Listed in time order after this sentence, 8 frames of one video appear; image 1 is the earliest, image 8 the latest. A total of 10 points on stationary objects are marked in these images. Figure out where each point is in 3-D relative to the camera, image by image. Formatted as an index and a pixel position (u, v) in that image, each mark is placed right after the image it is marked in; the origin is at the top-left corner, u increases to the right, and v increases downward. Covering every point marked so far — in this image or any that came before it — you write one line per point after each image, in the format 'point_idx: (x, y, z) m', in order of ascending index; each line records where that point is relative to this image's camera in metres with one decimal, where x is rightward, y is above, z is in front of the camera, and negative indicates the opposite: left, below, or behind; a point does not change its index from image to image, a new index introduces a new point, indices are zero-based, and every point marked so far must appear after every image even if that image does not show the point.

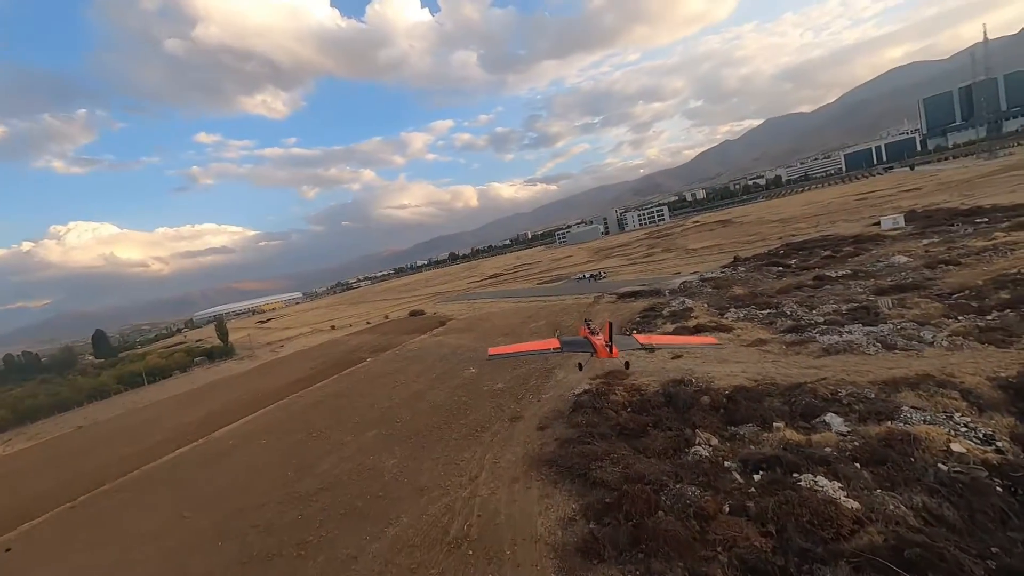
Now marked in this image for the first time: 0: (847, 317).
0: (+13.8, -1.2, +18.6) m
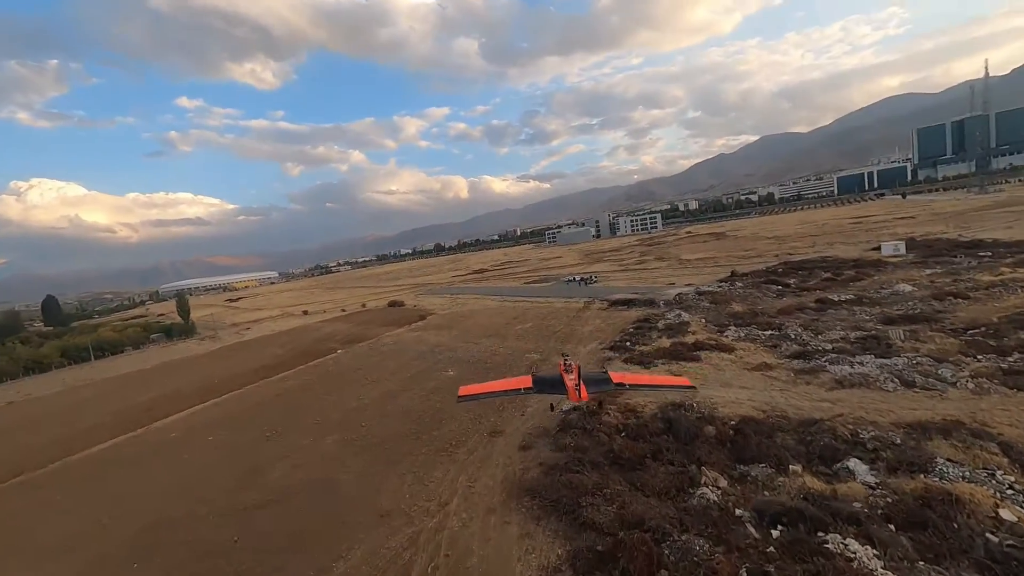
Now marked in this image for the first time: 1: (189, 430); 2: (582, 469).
0: (+13.3, -2.2, +17.4) m
1: (-13.9, -6.1, +19.4) m
2: (+1.9, -4.9, +12.0) m
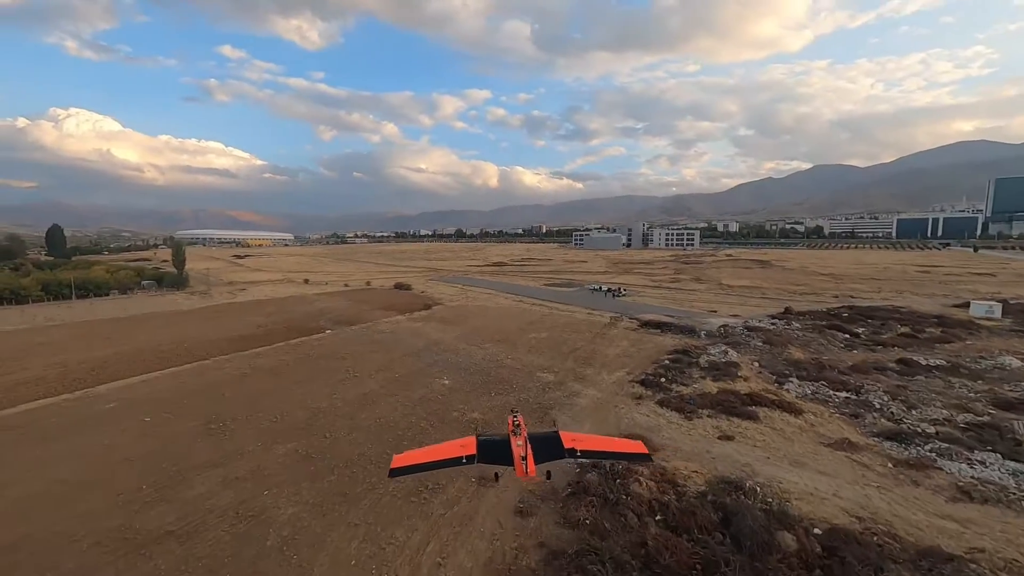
0: (+13.5, -4.3, +13.3) m
1: (-13.9, -4.1, +16.3) m
2: (+1.6, -5.3, +8.4) m
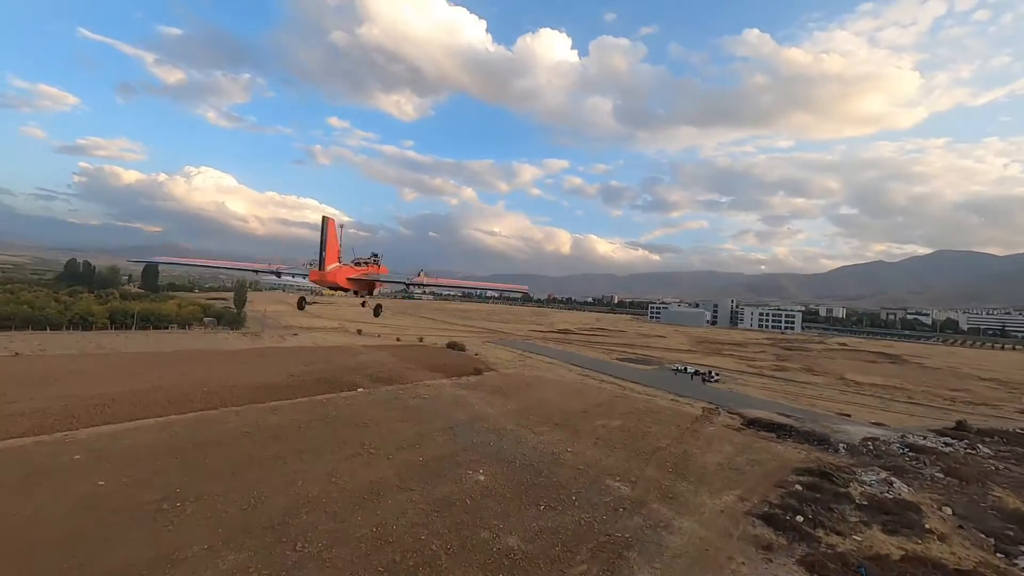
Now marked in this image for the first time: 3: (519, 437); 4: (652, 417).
0: (+14.3, -6.6, +6.2) m
1: (-12.3, -5.0, +13.4) m
2: (+1.8, -6.0, +3.1) m
3: (+0.2, -5.3, +16.0) m
4: (+6.0, -5.5, +19.2) m
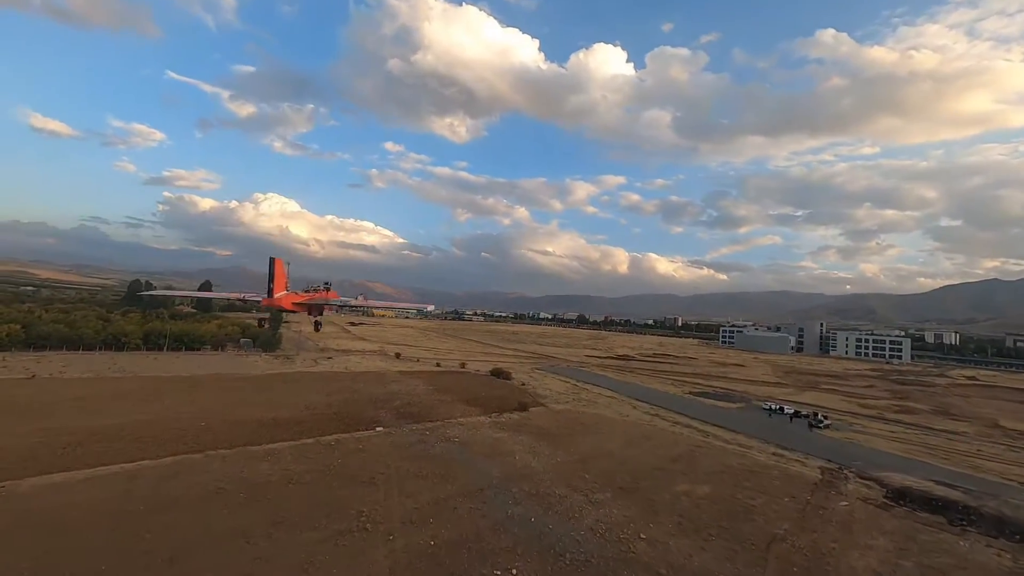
0: (+14.4, -6.5, +0.3) m
1: (-11.2, -5.3, +10.5) m
2: (+1.6, -5.8, -1.3) m
3: (+1.5, -5.8, +11.6) m
4: (+7.6, -6.1, +14.1) m
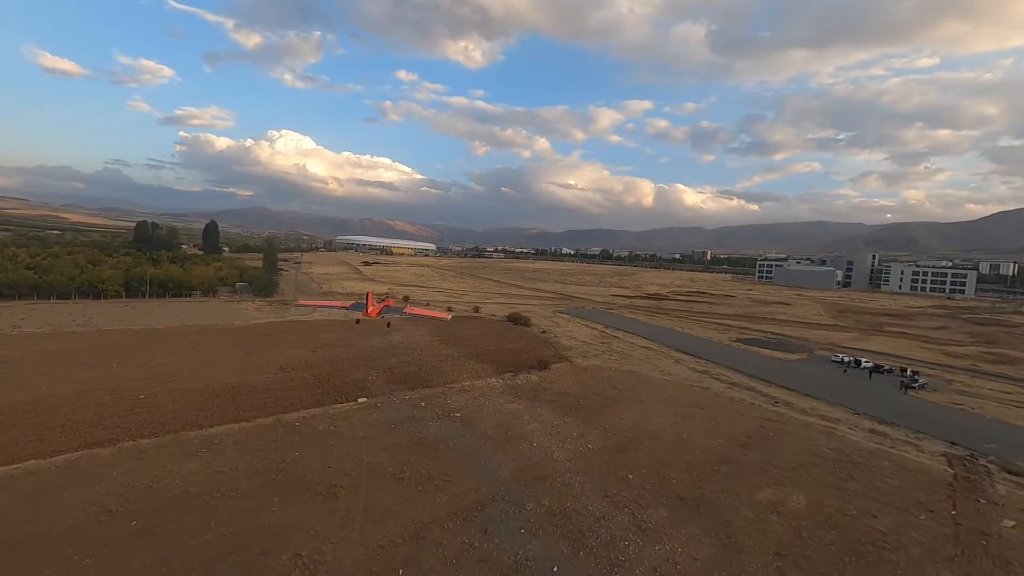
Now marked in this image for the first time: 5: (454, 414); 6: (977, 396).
0: (+14.1, -6.7, -3.8) m
1: (-11.0, -4.4, +7.4) m
2: (+1.3, -6.3, -4.9) m
3: (+1.8, -4.5, +8.0) m
4: (+7.9, -4.4, +10.2) m
5: (-1.6, -3.7, +13.0) m
6: (+17.9, -3.9, +17.3) m
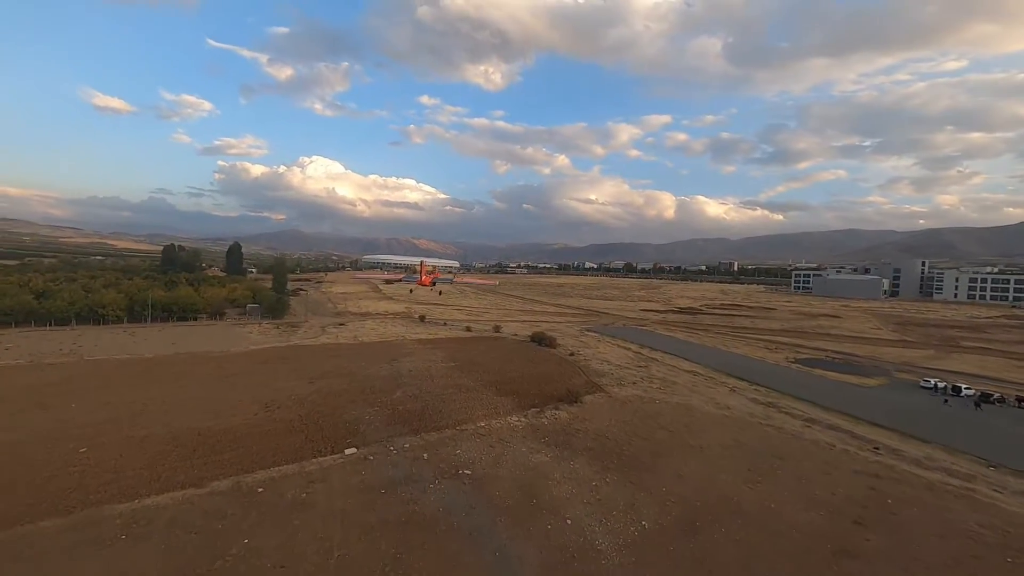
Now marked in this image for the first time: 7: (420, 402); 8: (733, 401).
0: (+13.8, -6.3, -7.5) m
1: (-10.7, -4.8, +5.1) m
2: (+0.9, -6.2, -7.9) m
3: (+2.1, -4.8, +5.0) m
4: (+8.4, -4.6, +6.9) m
5: (-1.1, -4.2, +10.2) m
6: (+18.7, -4.2, +13.5) m
7: (-3.1, -3.8, +14.5) m
8: (+7.7, -3.9, +15.7) m
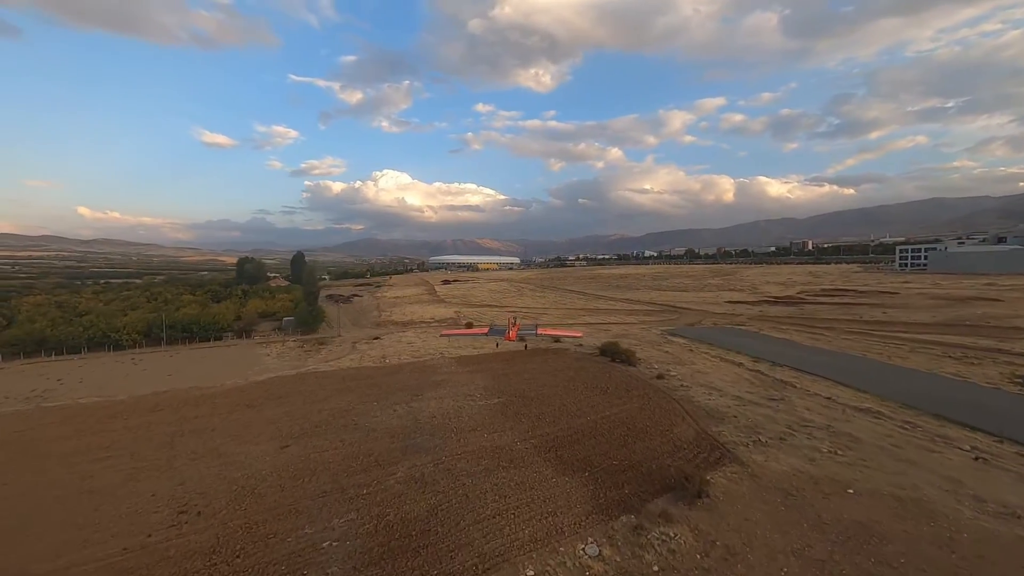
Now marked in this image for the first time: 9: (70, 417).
0: (+12.0, -6.2, -15.4) m
1: (-10.5, -5.7, +0.5) m
2: (-0.8, -6.6, -14.0) m
3: (+2.1, -5.0, -1.4) m
4: (+8.6, -4.5, -0.4) m
5: (-0.3, -4.5, +4.2) m
6: (+19.7, -3.5, +4.6) m
7: (-1.7, -4.2, +8.7) m
8: (+9.1, -3.7, +8.4) m
9: (-13.7, -4.1, +14.0) m
